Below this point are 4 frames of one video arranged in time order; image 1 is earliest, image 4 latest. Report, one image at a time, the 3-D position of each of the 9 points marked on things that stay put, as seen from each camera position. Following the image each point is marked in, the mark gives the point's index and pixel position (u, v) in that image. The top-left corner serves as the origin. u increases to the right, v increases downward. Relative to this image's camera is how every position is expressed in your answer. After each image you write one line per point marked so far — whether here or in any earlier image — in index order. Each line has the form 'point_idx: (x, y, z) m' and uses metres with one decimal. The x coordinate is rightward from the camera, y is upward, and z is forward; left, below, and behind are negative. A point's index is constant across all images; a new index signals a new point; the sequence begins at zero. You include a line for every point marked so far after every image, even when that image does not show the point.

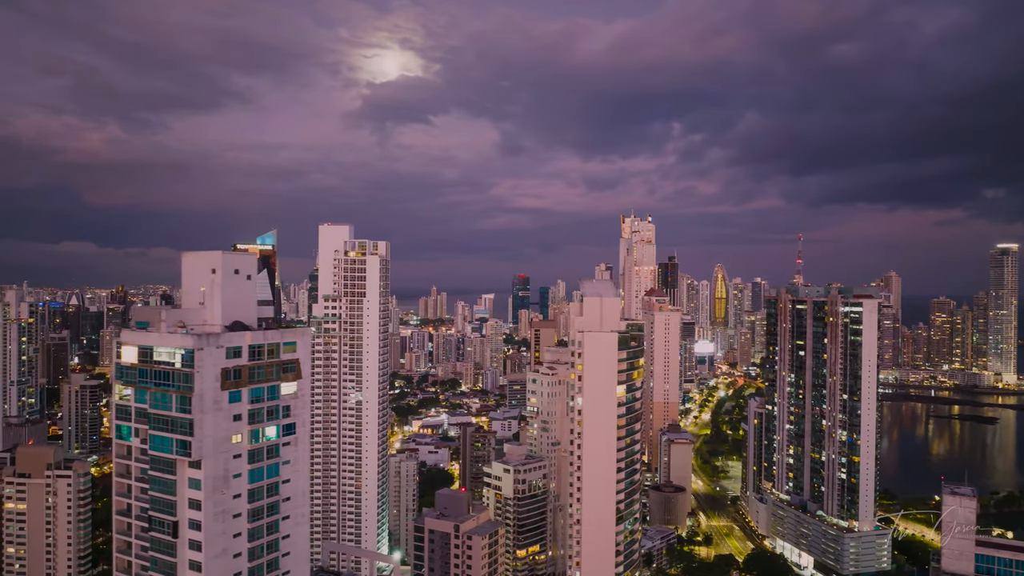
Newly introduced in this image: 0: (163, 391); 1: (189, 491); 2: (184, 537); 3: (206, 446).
0: (-10.6, -3.2, +19.8) m
1: (-9.8, -6.1, +19.7) m
2: (-10.0, -7.6, +19.7) m
3: (-9.1, -4.7, +19.5) m
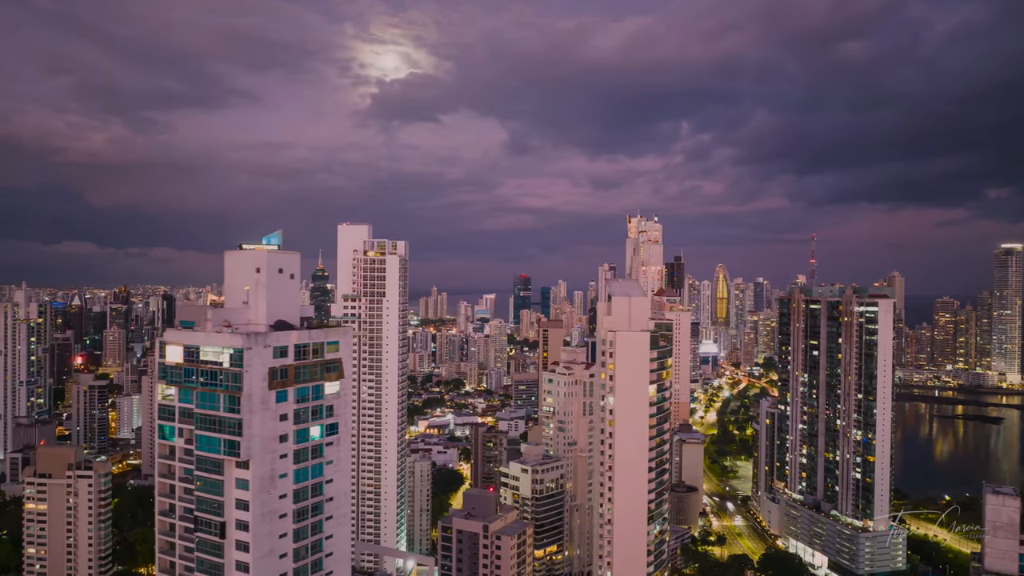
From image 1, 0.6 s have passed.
0: (-9.1, -3.1, +19.7) m
1: (-8.3, -6.1, +19.5) m
2: (-8.5, -7.6, +19.6) m
3: (-7.7, -4.7, +19.3) m
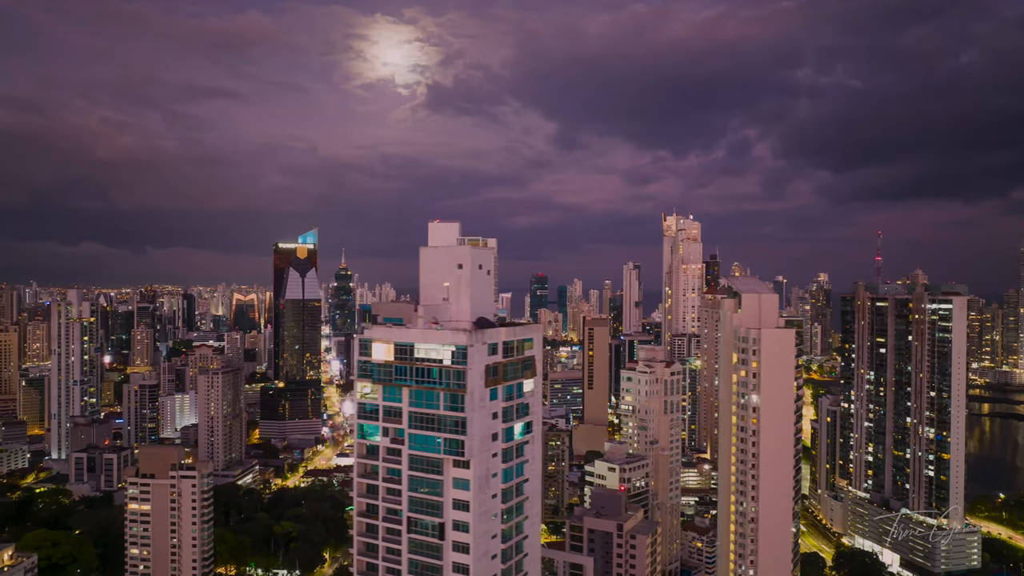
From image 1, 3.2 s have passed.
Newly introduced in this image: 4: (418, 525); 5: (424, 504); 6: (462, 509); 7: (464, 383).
0: (-2.5, -3.0, +19.4) m
1: (-1.7, -6.0, +19.3) m
2: (-1.9, -7.5, +19.4) m
3: (-1.1, -4.6, +19.1) m
4: (-2.9, -7.2, +19.8) m
5: (-2.7, -6.5, +19.7) m
6: (-1.5, -6.5, +19.2) m
7: (-1.4, -2.8, +18.9) m
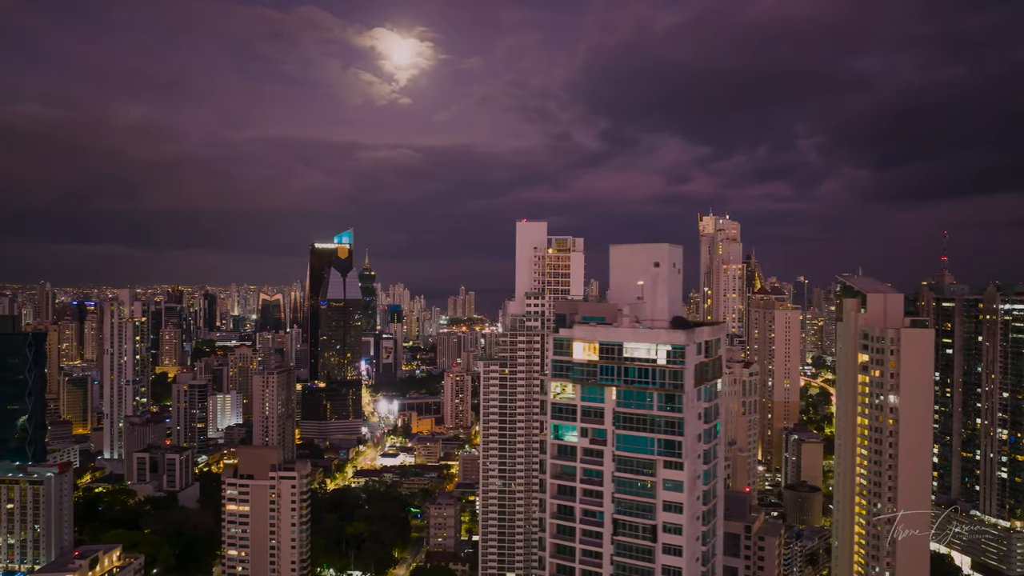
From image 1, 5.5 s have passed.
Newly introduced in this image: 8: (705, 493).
0: (+3.7, -3.0, +19.1) m
1: (+4.5, -6.0, +18.9) m
2: (+4.3, -7.4, +19.0) m
3: (+5.1, -4.6, +18.8) m
4: (+3.3, -7.1, +19.5) m
5: (+3.5, -6.4, +19.3) m
6: (+4.7, -6.5, +18.9) m
7: (+4.8, -2.7, +18.6) m
8: (+5.9, -6.3, +19.9) m
